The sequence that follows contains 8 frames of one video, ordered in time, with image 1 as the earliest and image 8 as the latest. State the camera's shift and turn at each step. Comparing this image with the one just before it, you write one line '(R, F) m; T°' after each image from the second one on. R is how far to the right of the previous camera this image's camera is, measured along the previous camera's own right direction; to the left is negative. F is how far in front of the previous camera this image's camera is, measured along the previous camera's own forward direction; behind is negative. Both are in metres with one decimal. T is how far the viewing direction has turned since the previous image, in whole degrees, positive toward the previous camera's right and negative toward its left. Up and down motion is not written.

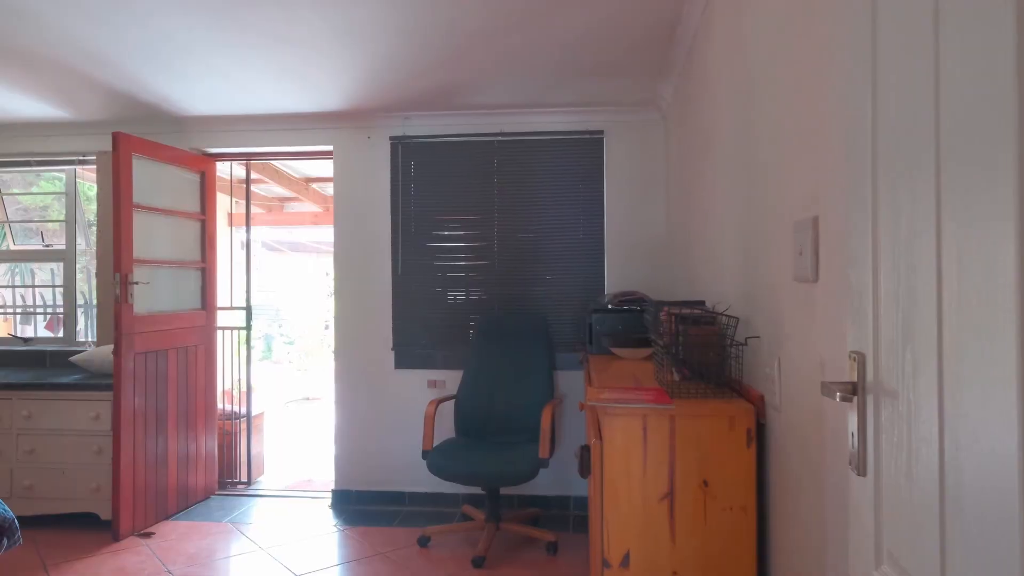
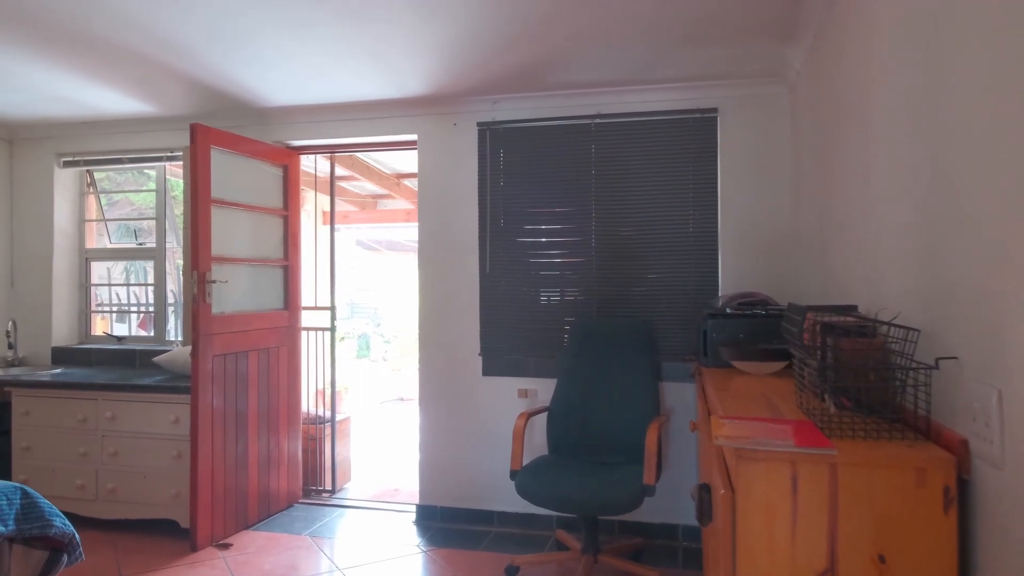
(0.0, +0.3) m; -8°
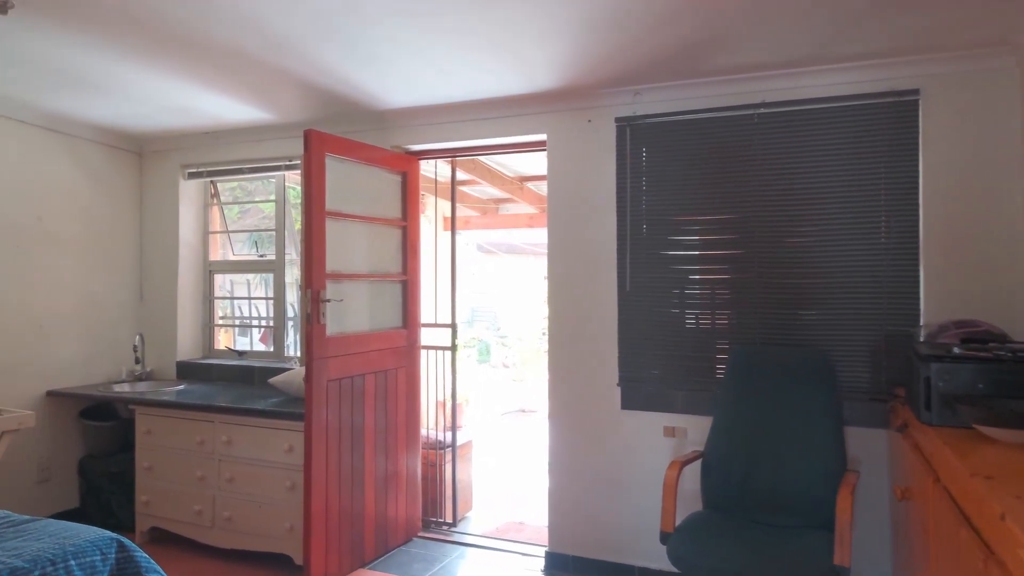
(-0.1, +0.4) m; -9°
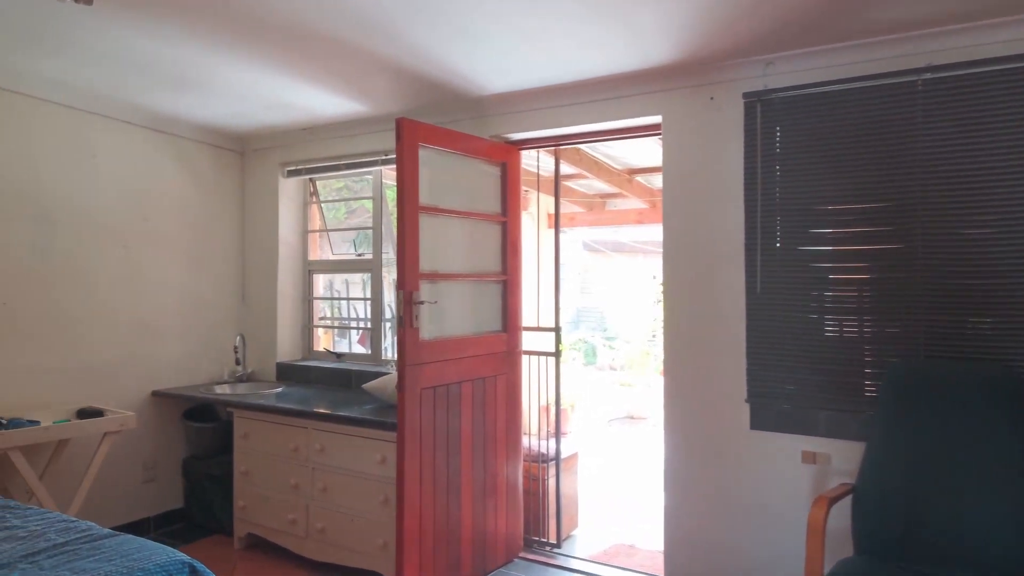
(0.0, +0.3) m; -8°
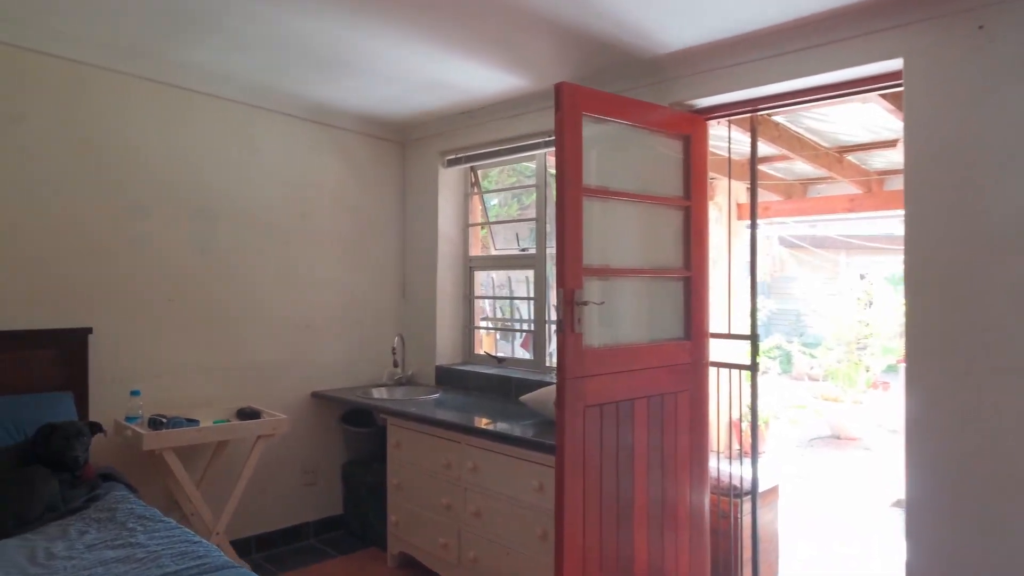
(0.0, +0.4) m; -14°
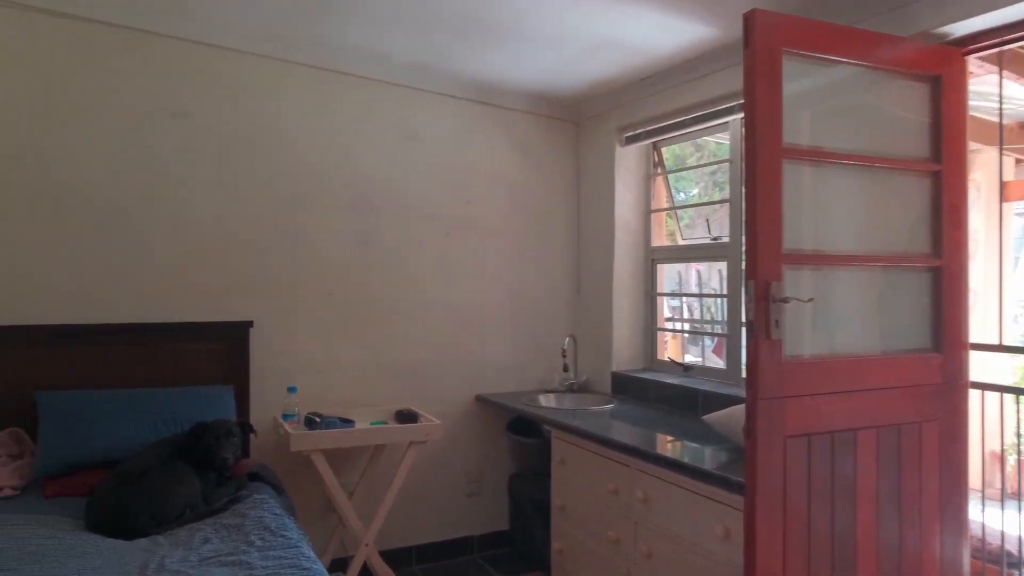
(+0.1, +0.4) m; -16°
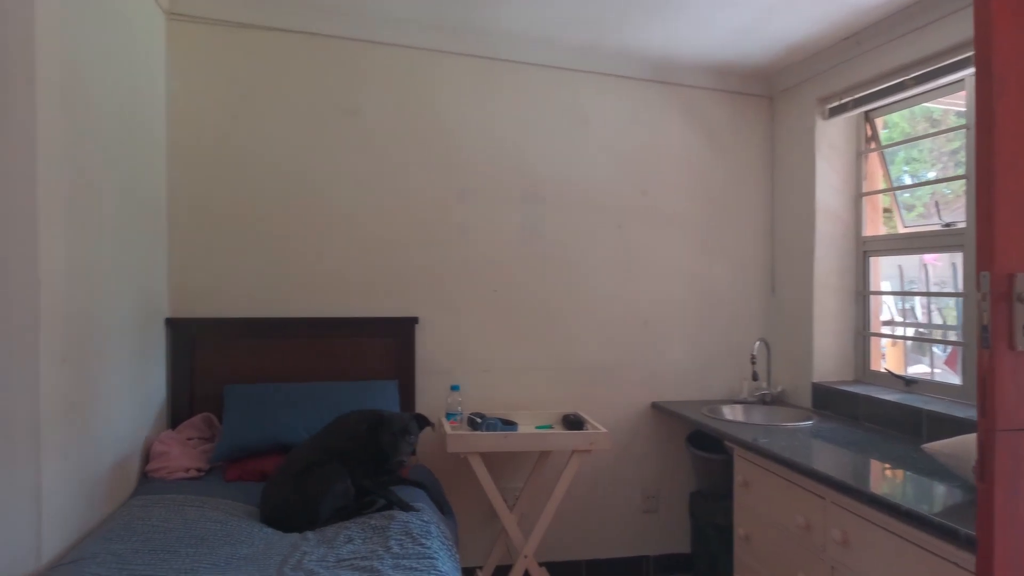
(+0.1, +0.2) m; -16°
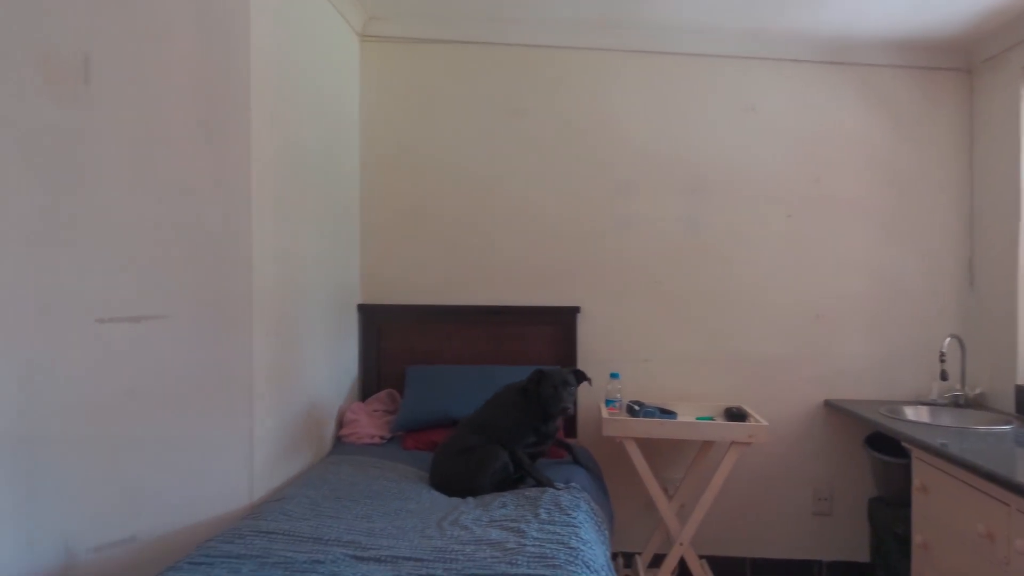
(+0.1, -0.1) m; -15°
